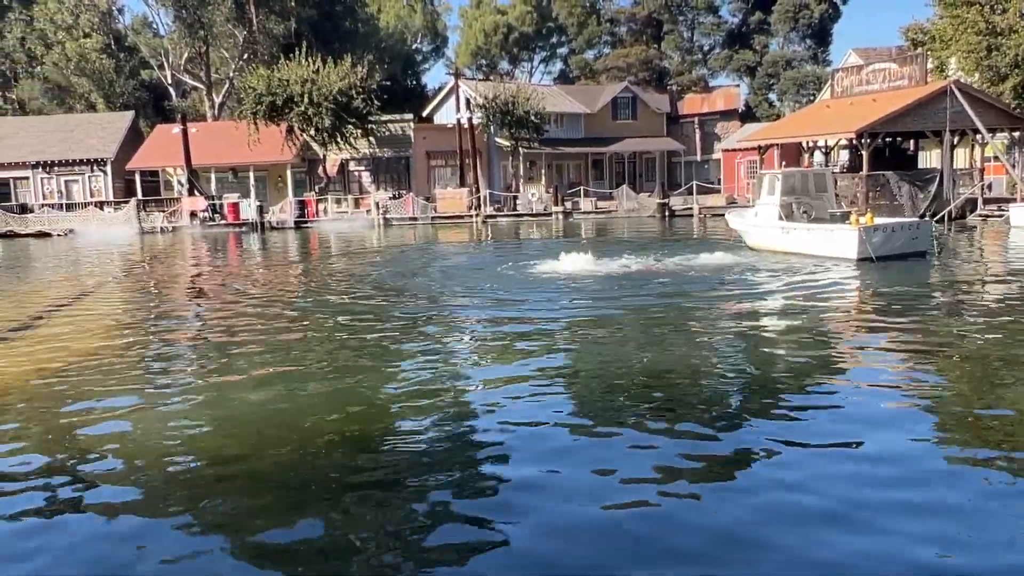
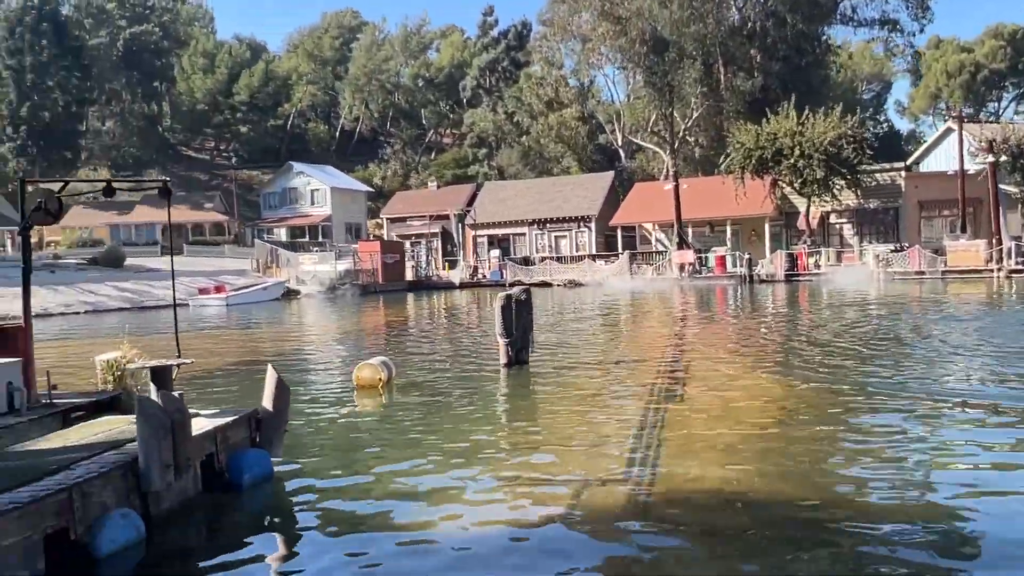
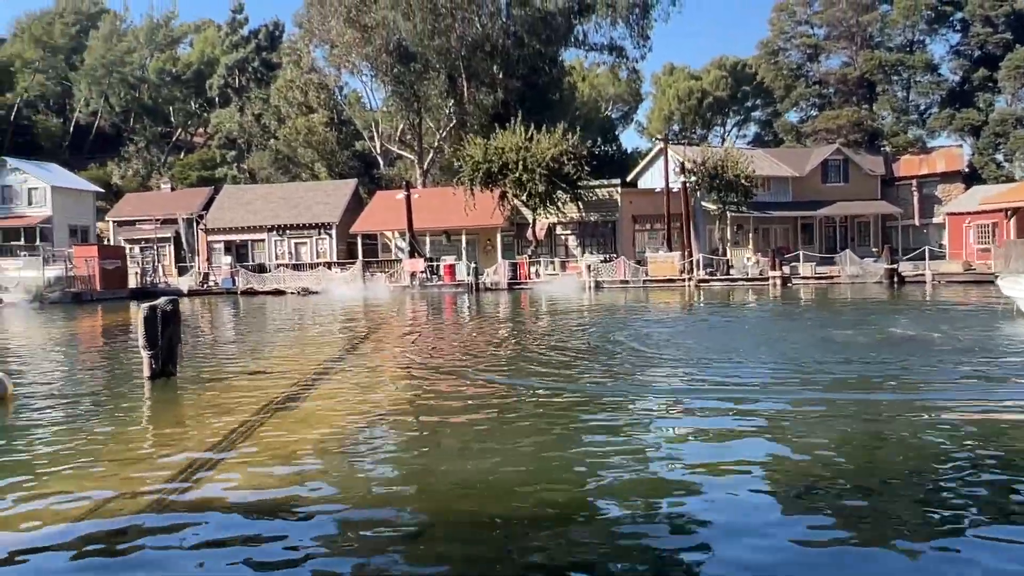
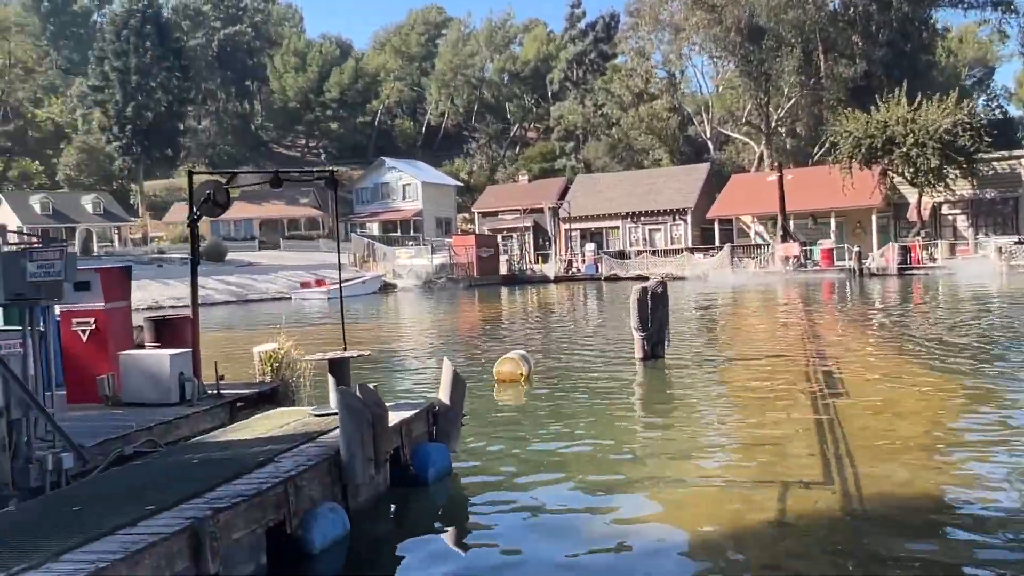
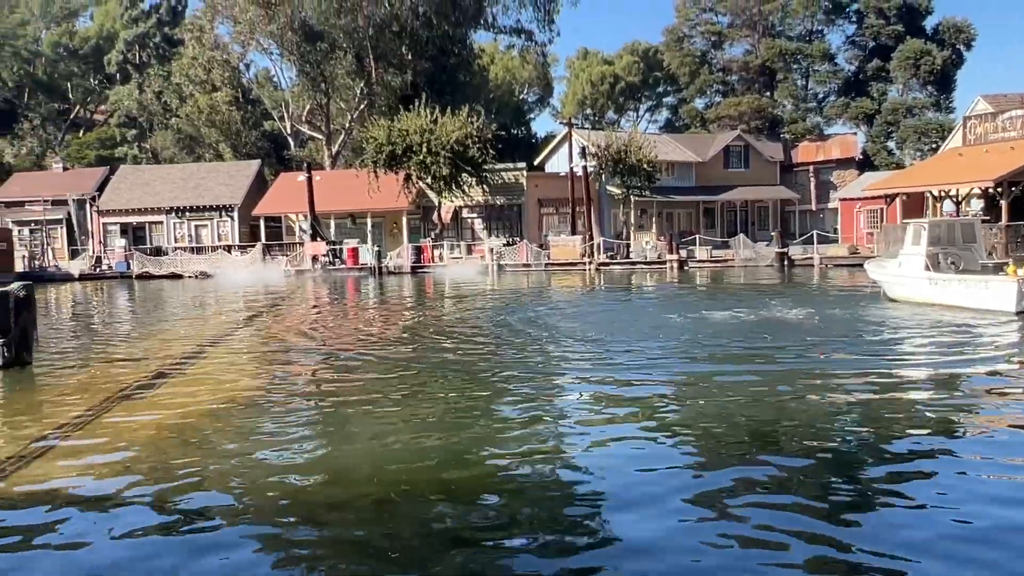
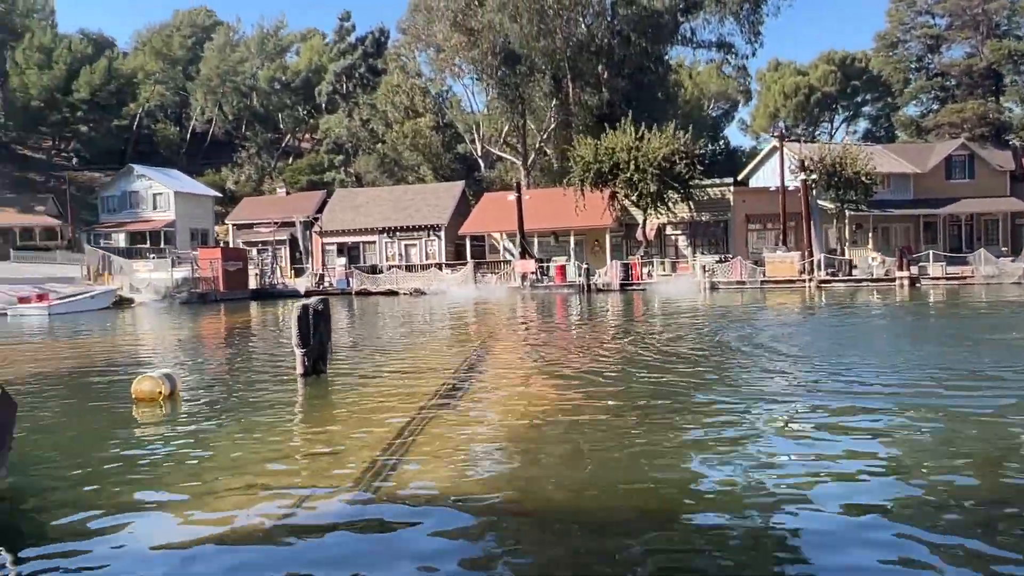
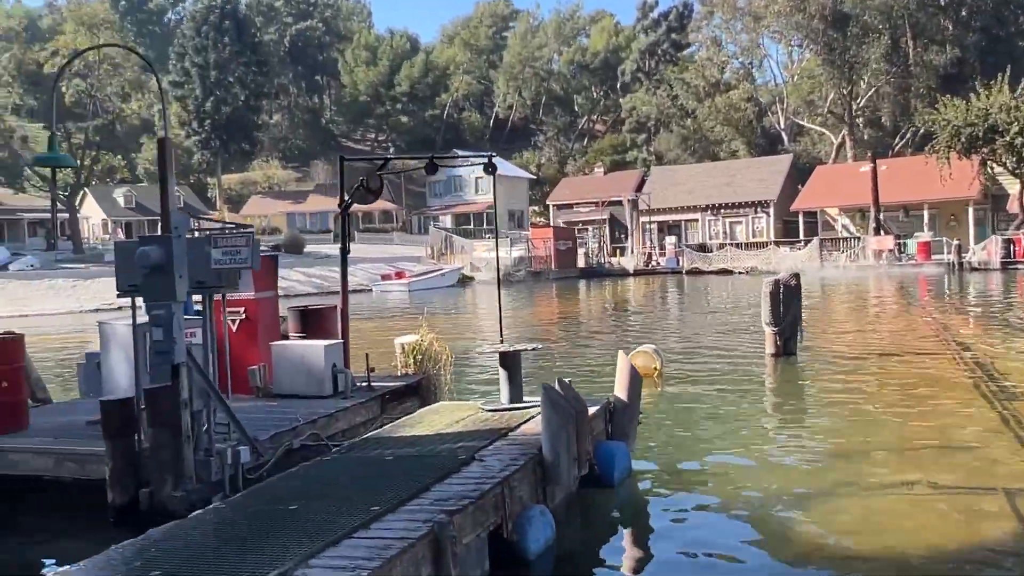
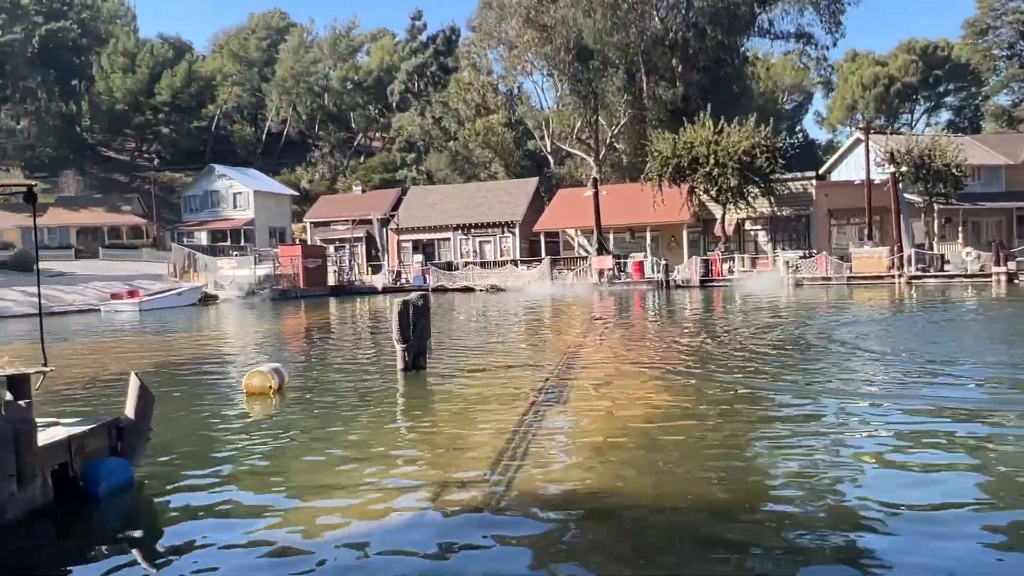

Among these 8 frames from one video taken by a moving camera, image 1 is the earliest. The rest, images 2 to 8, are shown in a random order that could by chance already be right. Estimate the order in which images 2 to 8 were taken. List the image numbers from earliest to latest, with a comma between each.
5, 3, 6, 8, 2, 4, 7
